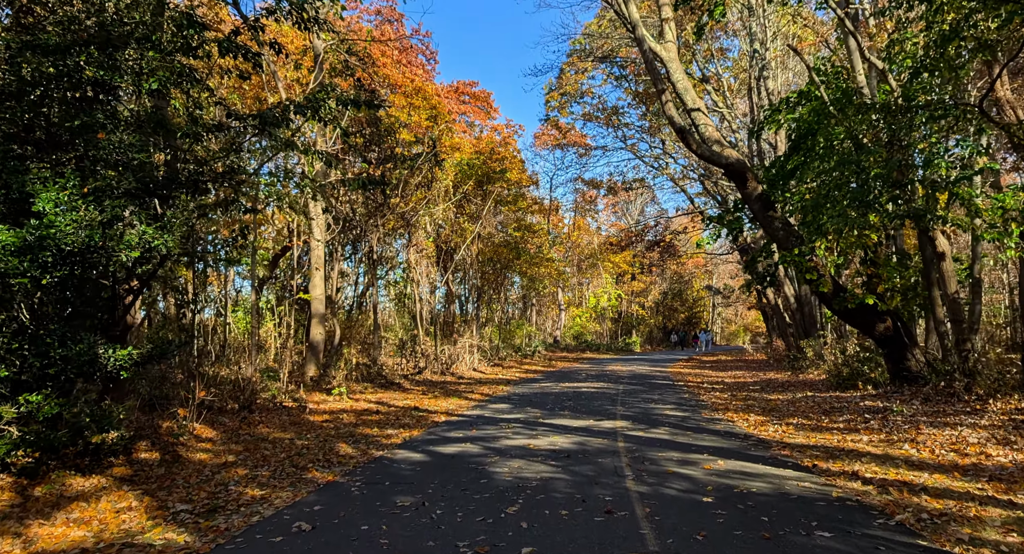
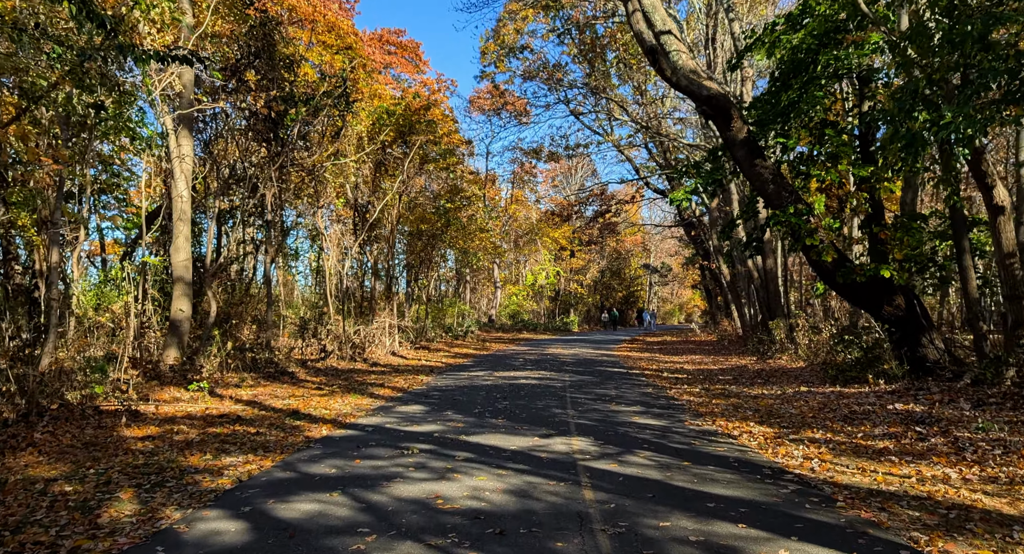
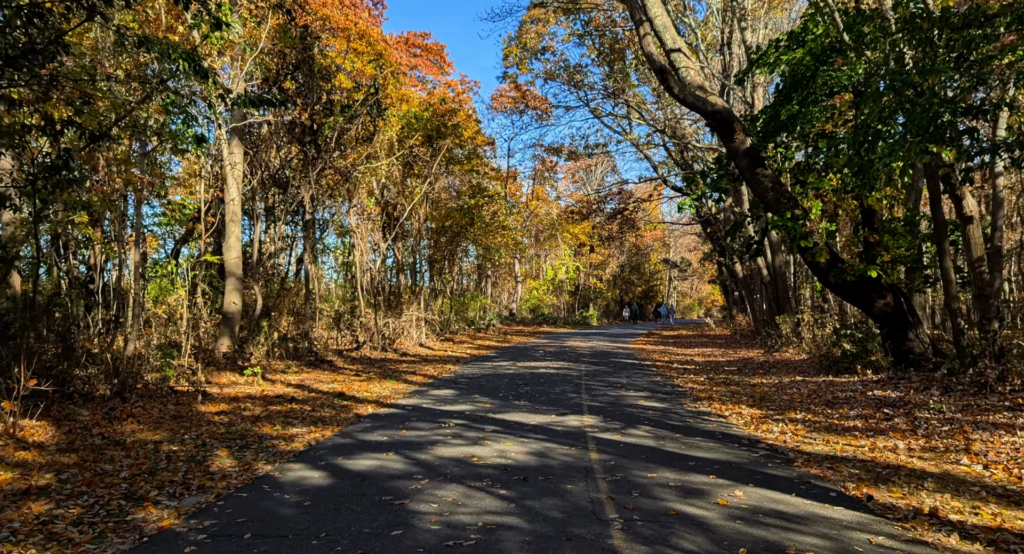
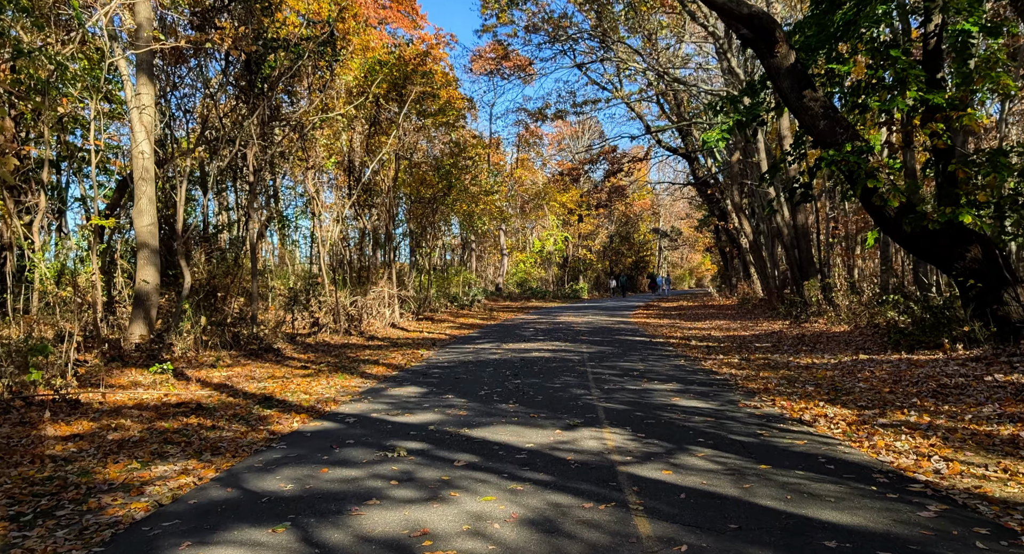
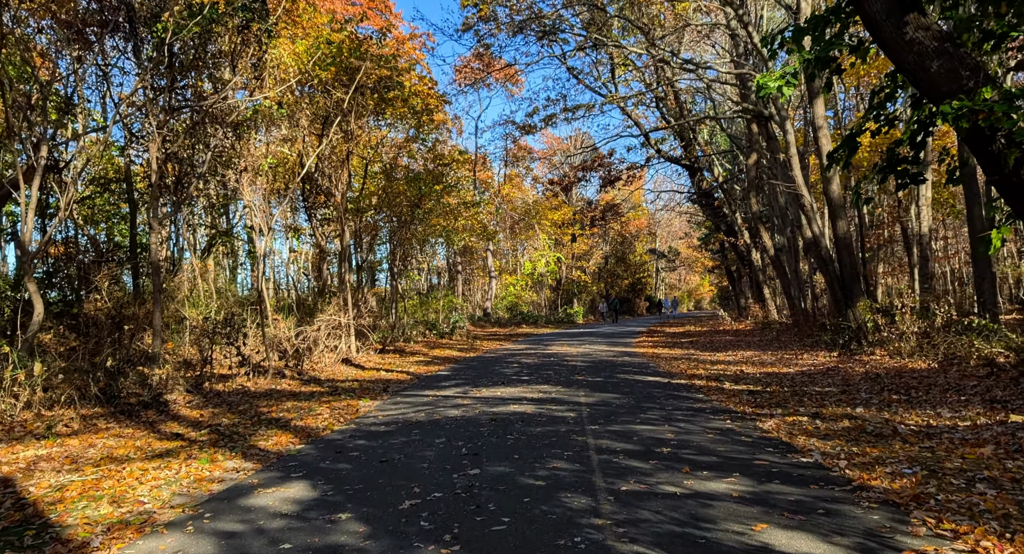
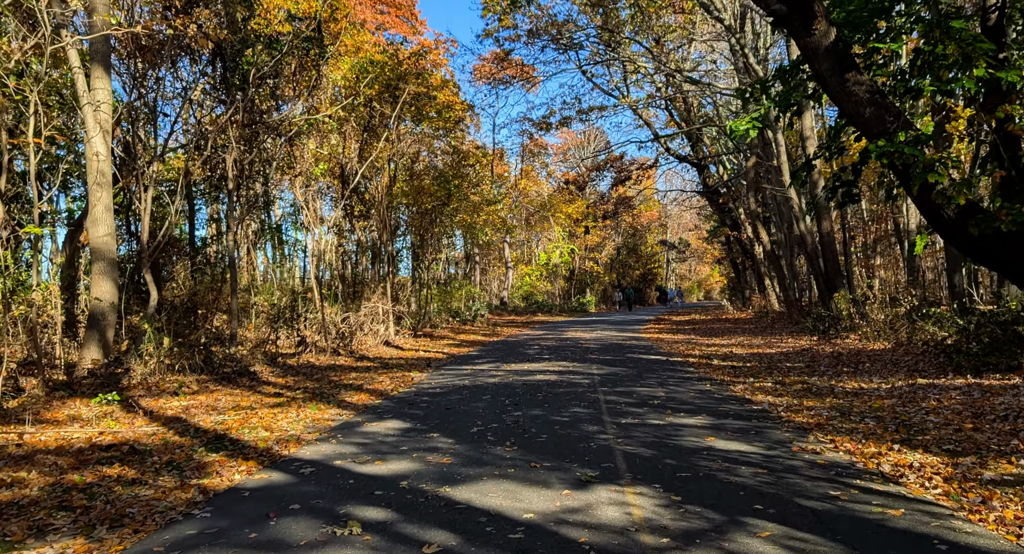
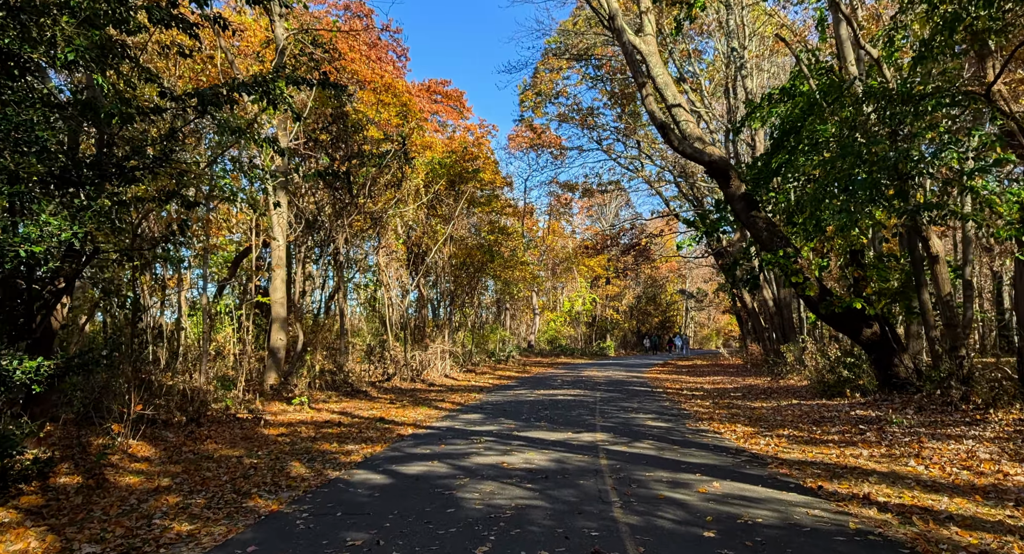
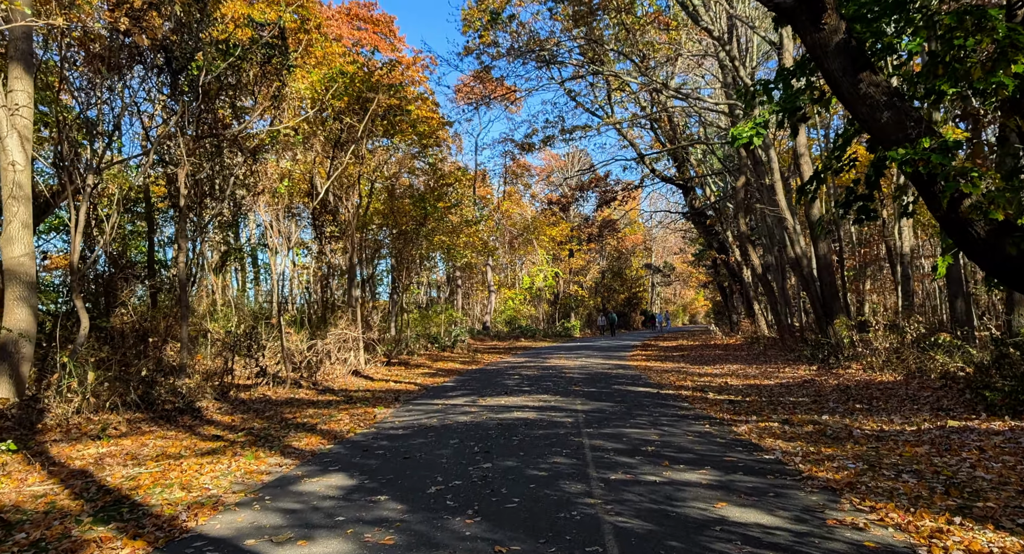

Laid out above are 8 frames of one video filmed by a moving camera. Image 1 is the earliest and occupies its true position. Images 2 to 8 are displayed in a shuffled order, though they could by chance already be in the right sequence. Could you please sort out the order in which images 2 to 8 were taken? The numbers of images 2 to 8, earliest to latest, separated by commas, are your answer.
7, 3, 2, 4, 6, 8, 5
